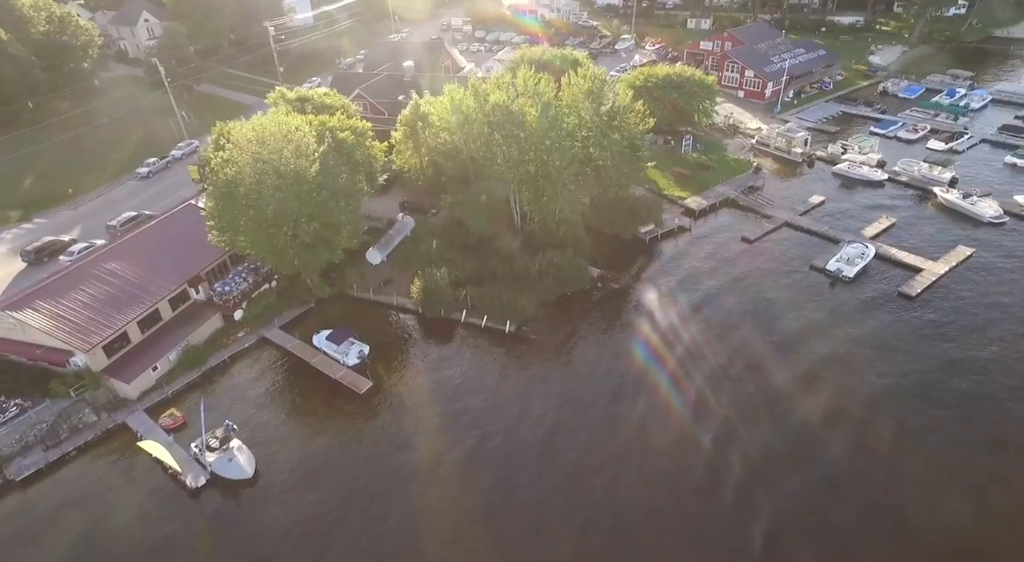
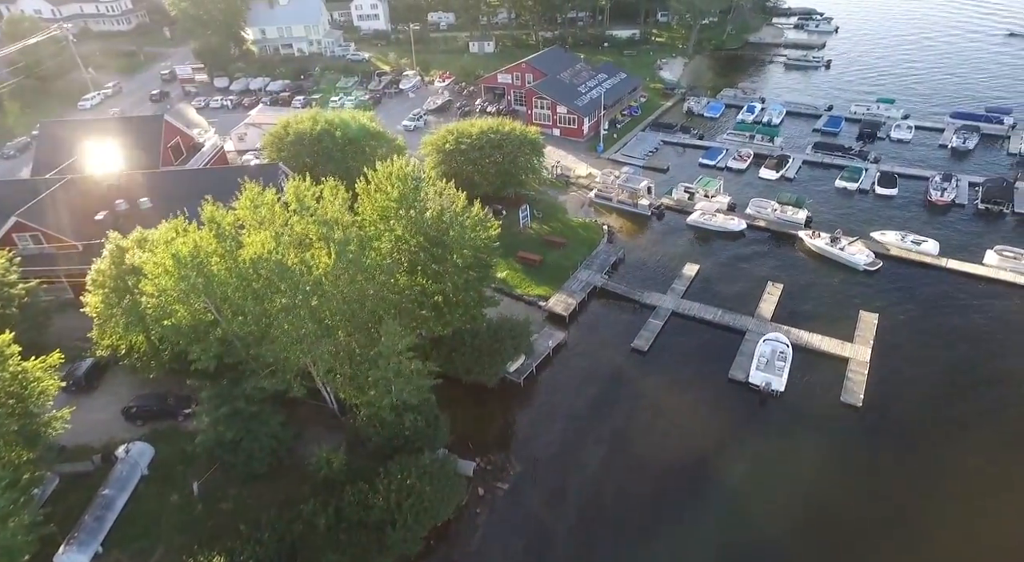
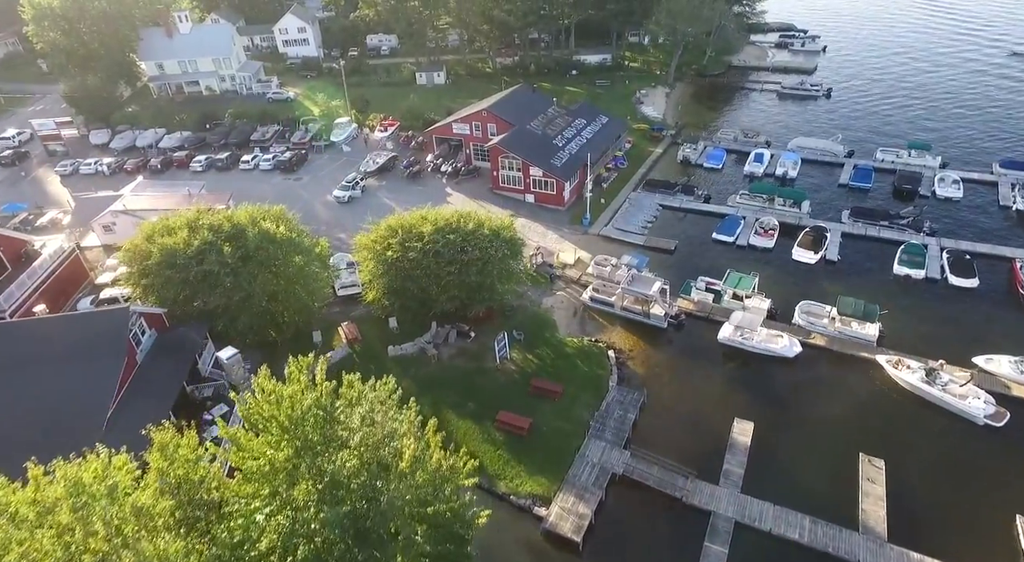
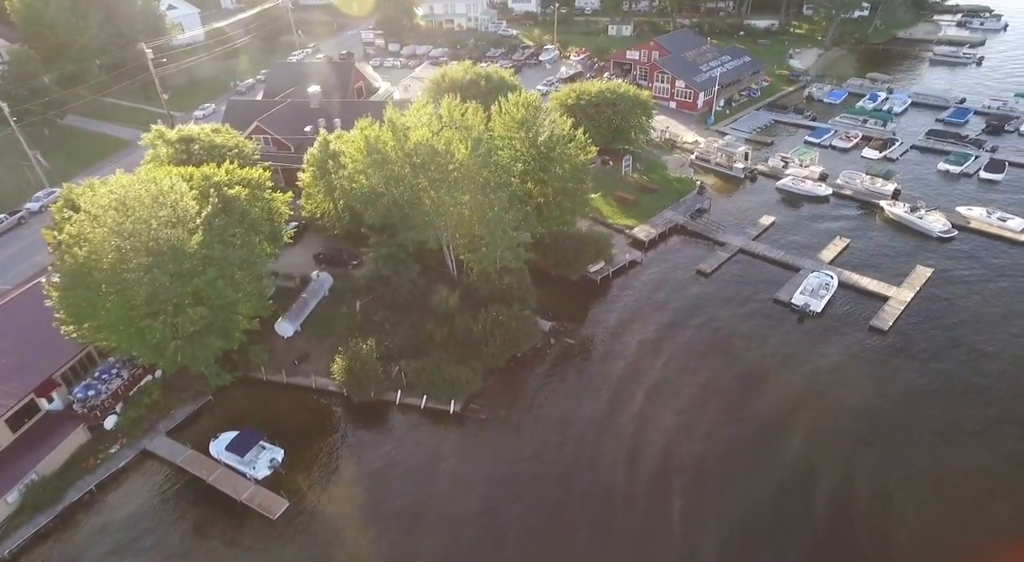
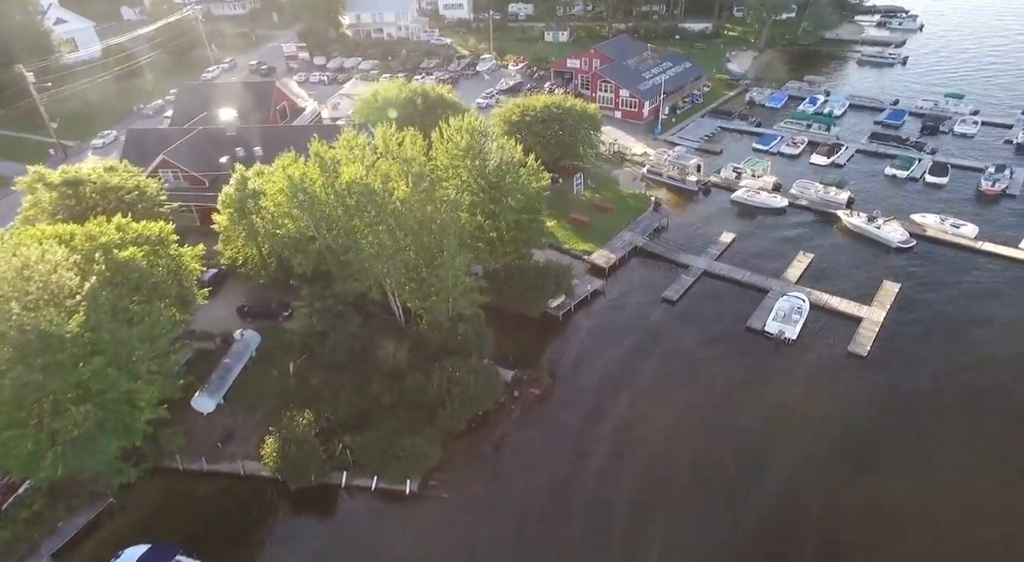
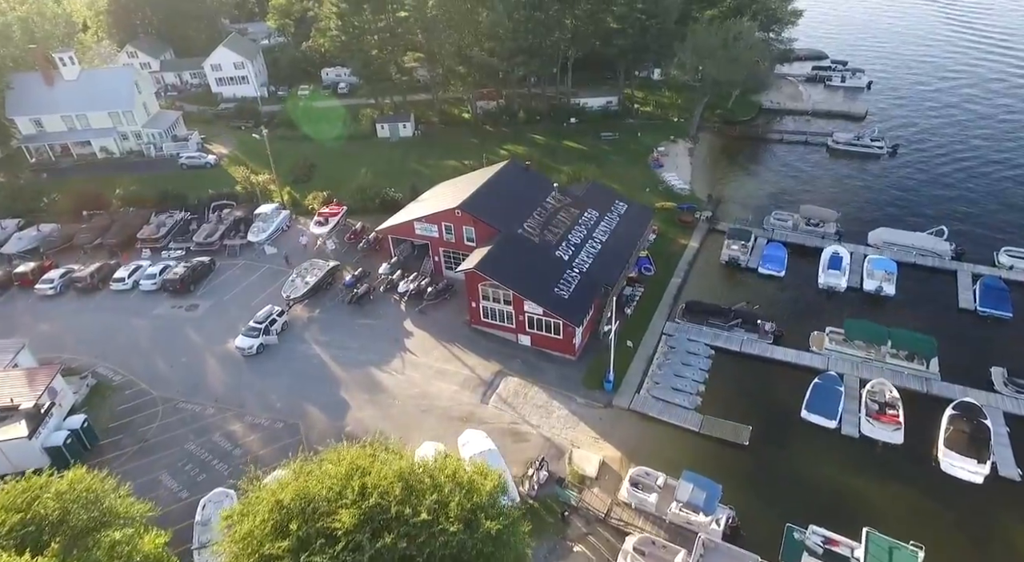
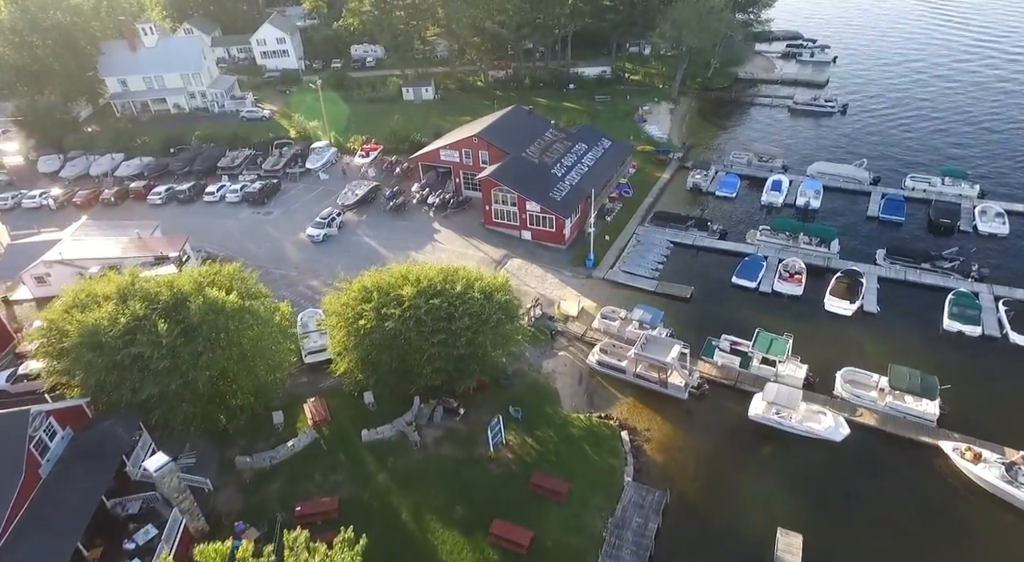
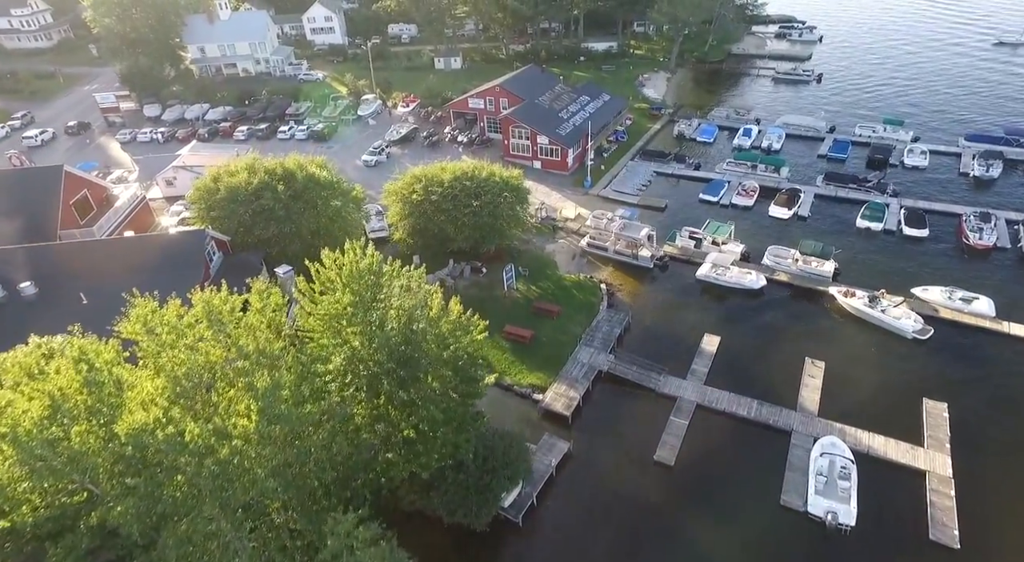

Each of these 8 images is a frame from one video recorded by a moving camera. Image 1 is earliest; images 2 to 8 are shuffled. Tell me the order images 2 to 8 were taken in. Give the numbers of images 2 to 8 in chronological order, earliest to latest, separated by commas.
4, 5, 2, 8, 3, 7, 6
